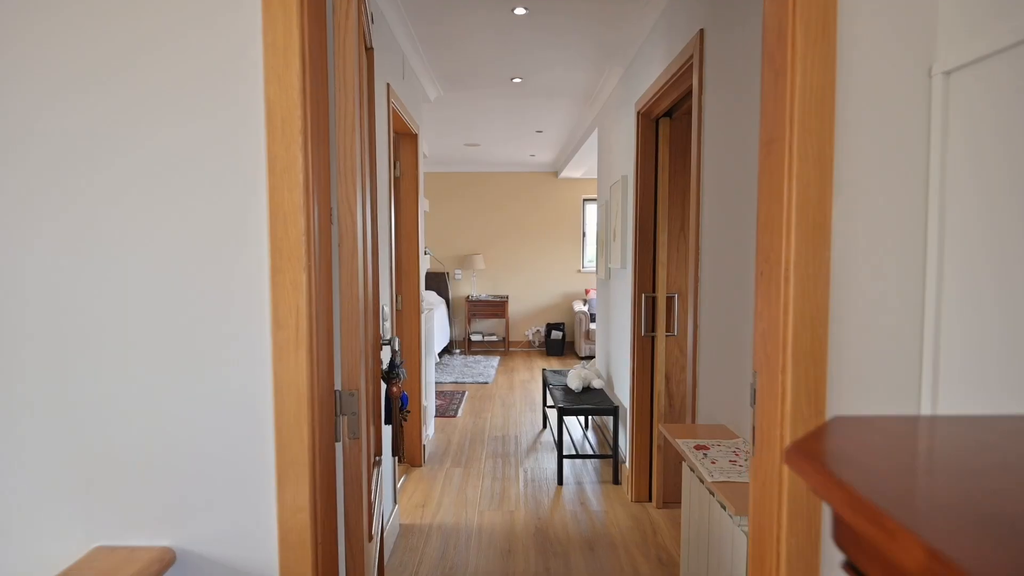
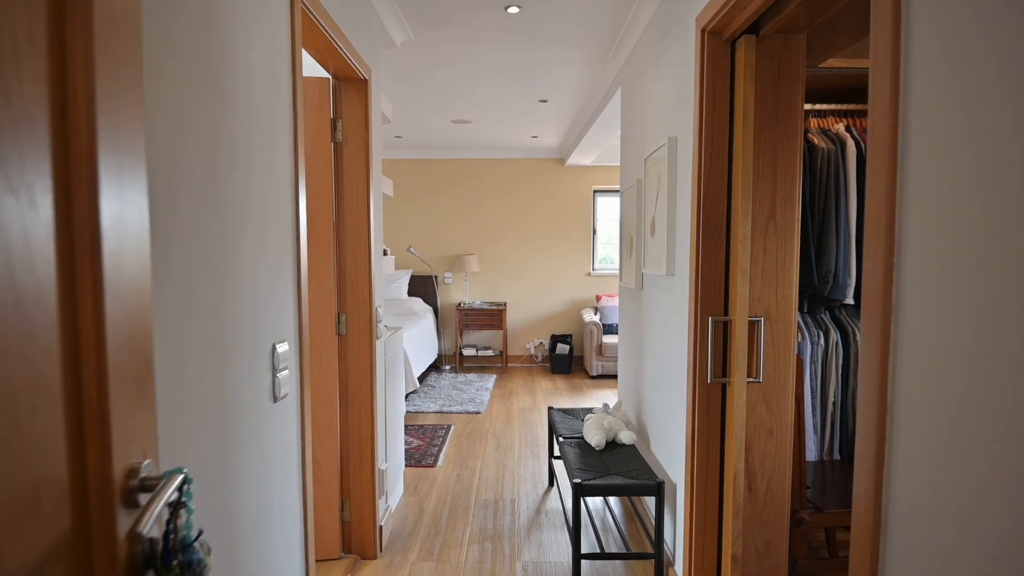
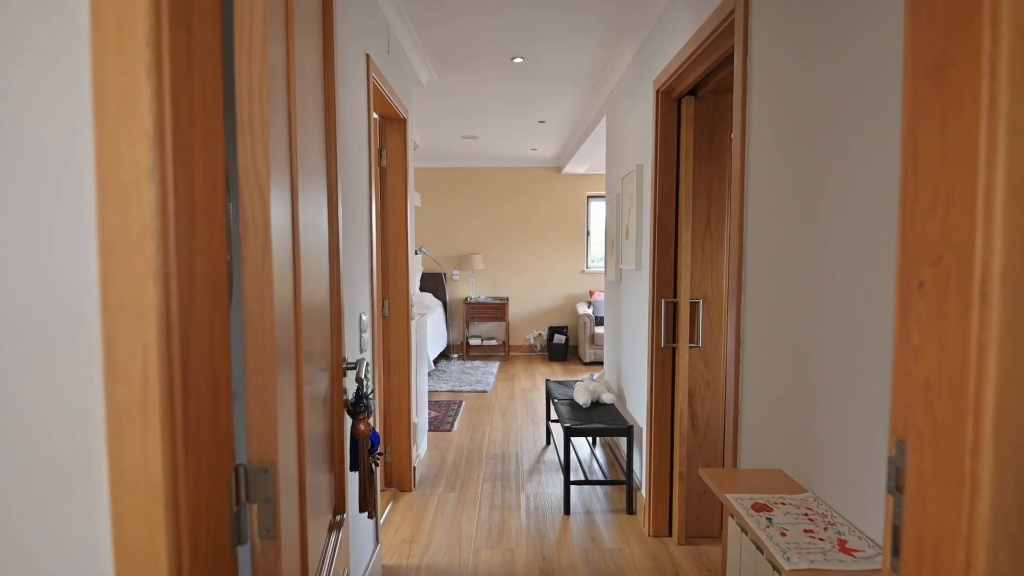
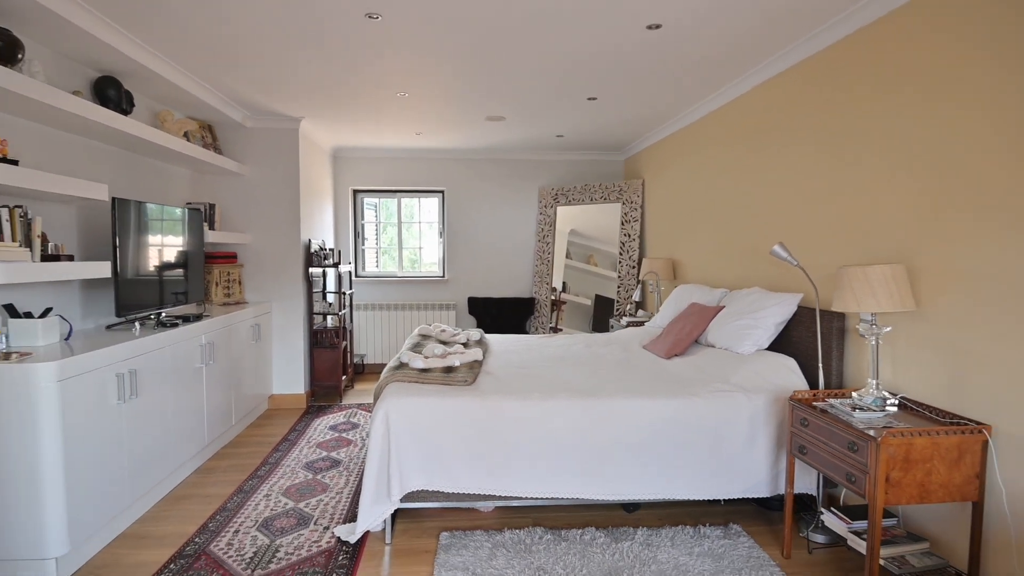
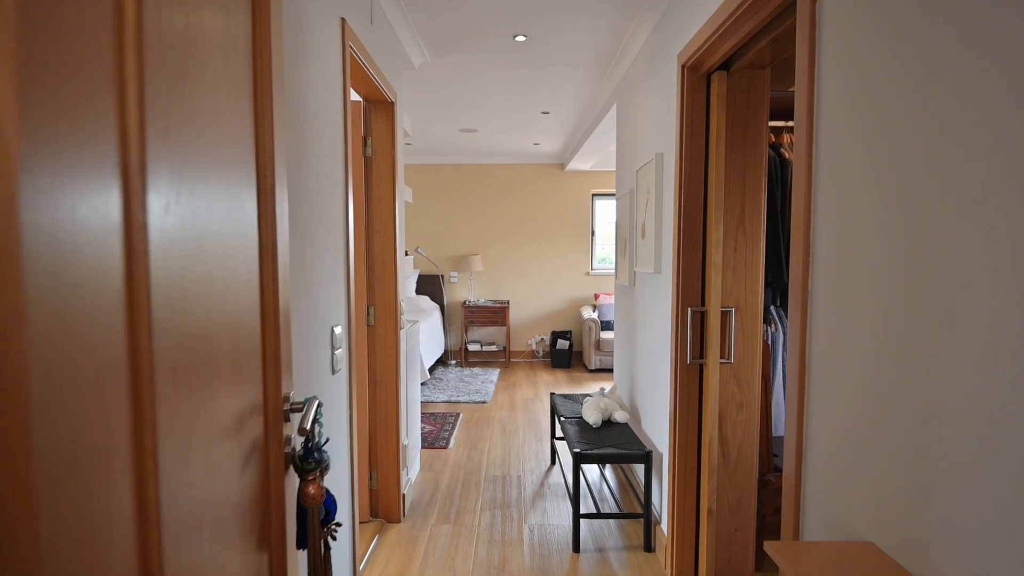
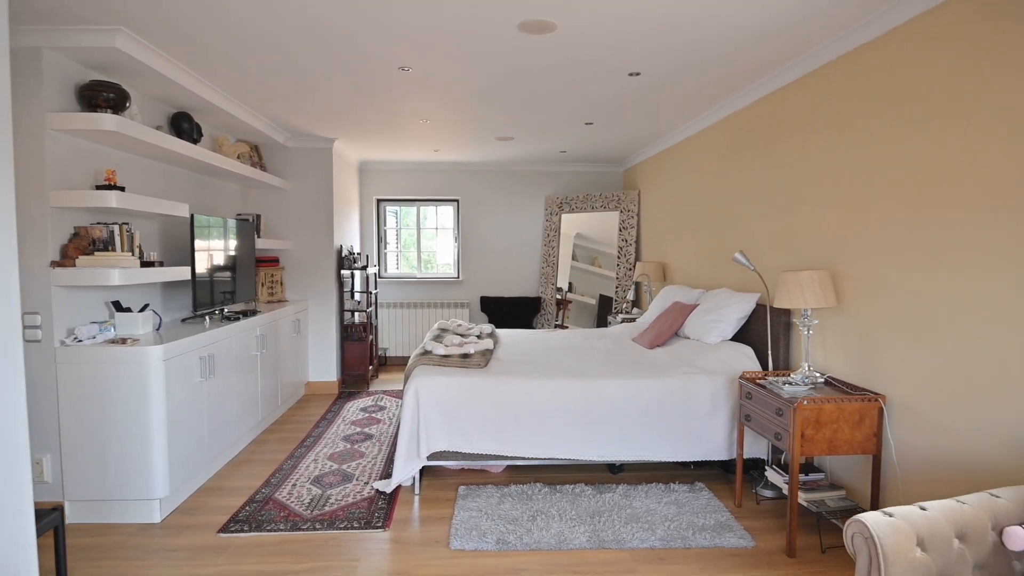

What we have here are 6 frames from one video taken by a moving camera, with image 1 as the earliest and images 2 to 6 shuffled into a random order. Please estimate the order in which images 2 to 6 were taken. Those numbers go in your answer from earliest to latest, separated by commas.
3, 5, 2, 4, 6
